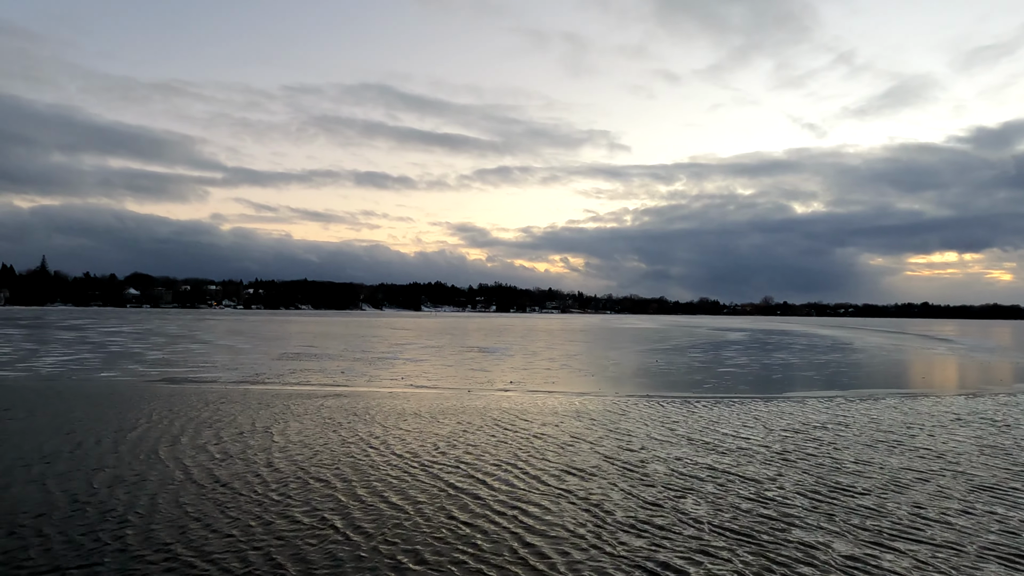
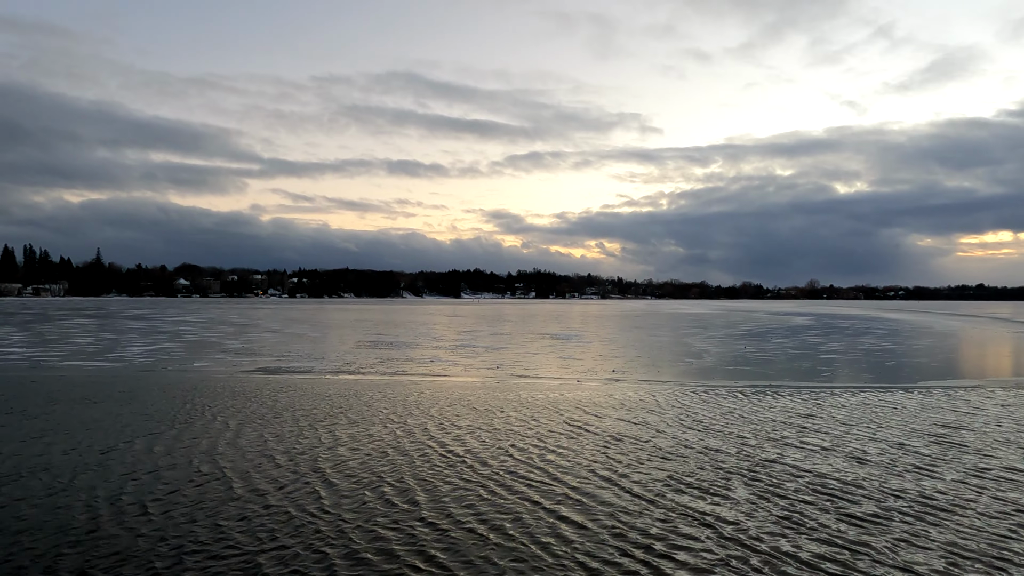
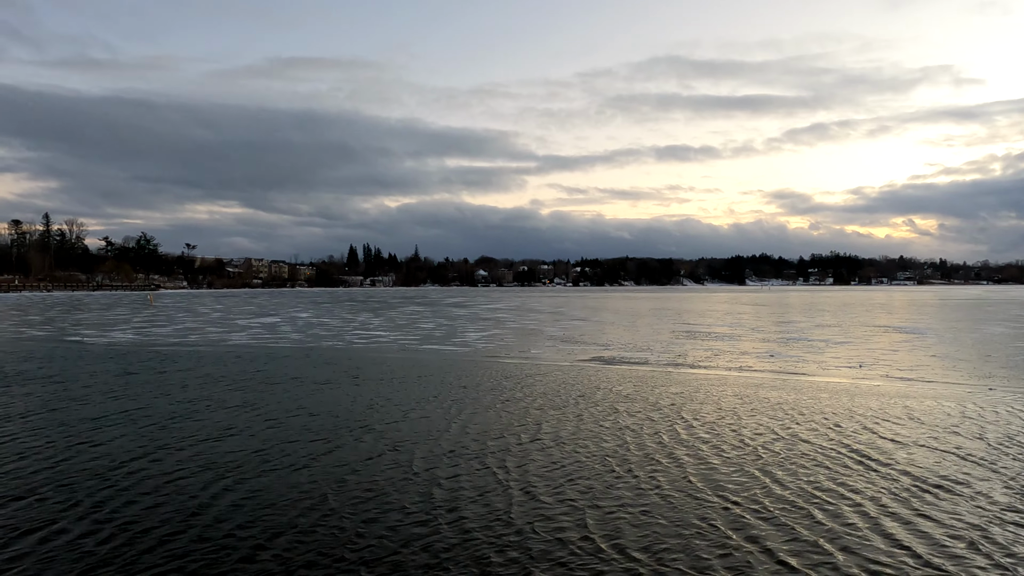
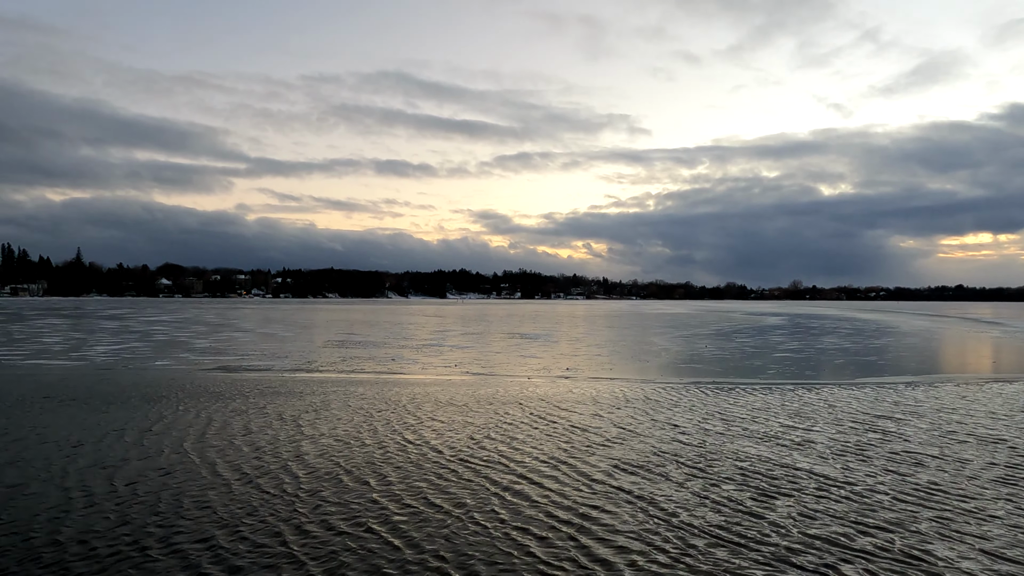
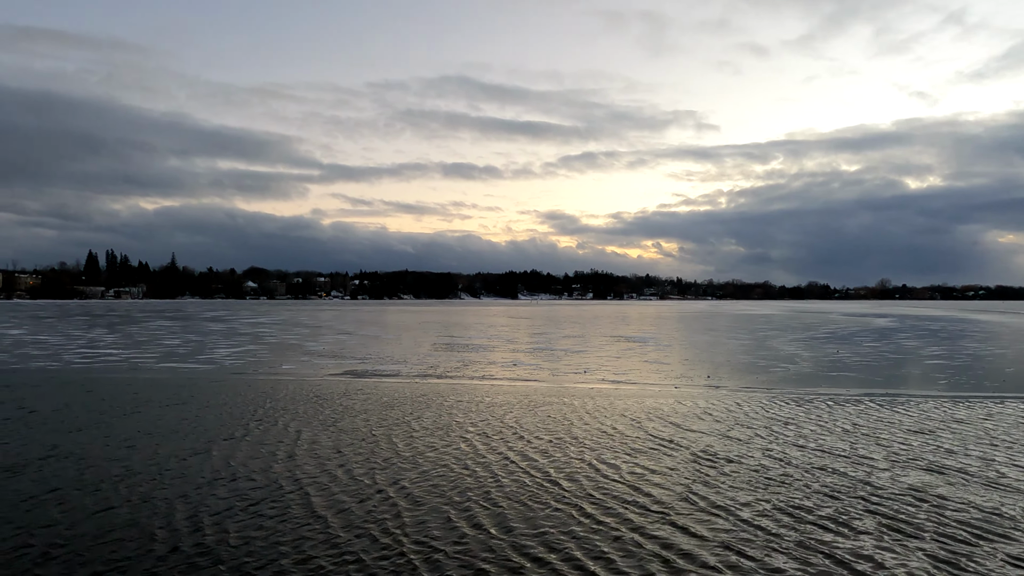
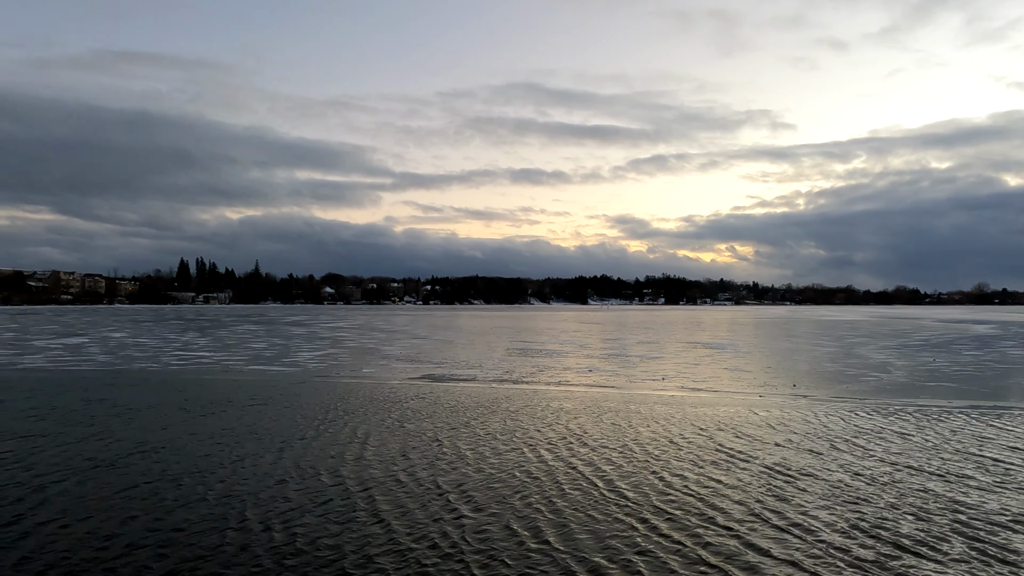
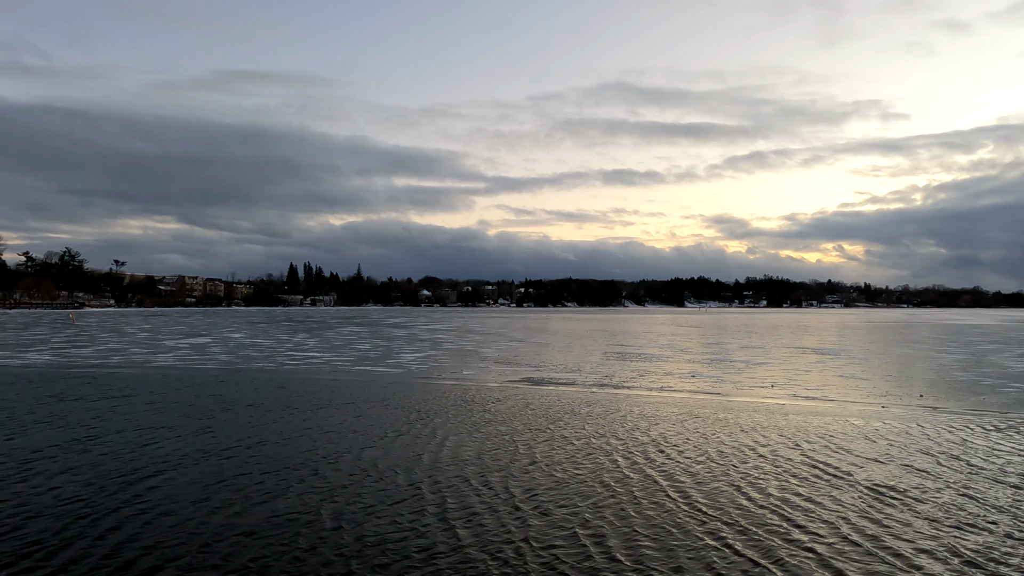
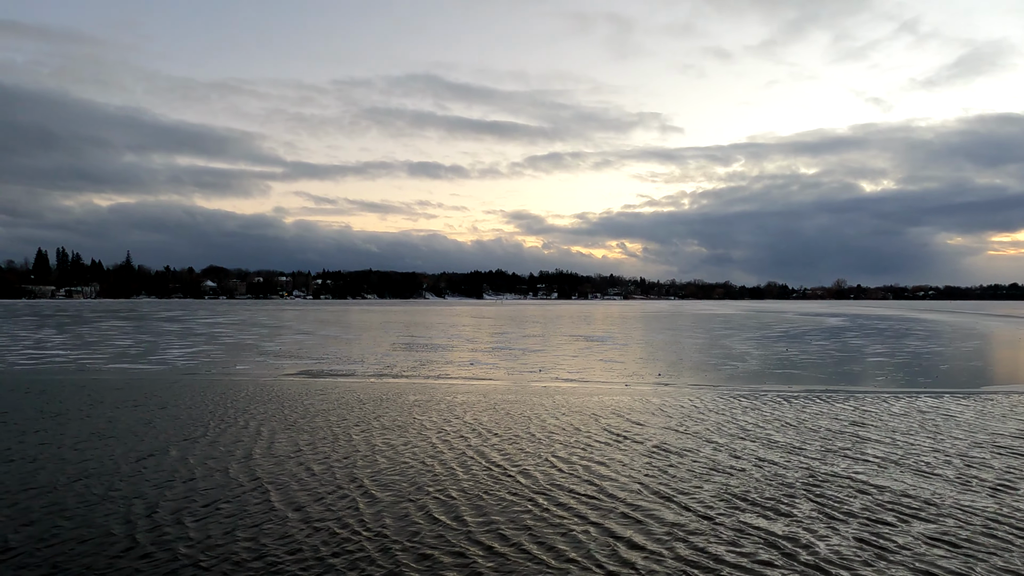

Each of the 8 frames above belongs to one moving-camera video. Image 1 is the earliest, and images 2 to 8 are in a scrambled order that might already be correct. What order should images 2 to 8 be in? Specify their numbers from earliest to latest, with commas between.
4, 2, 8, 5, 6, 7, 3
